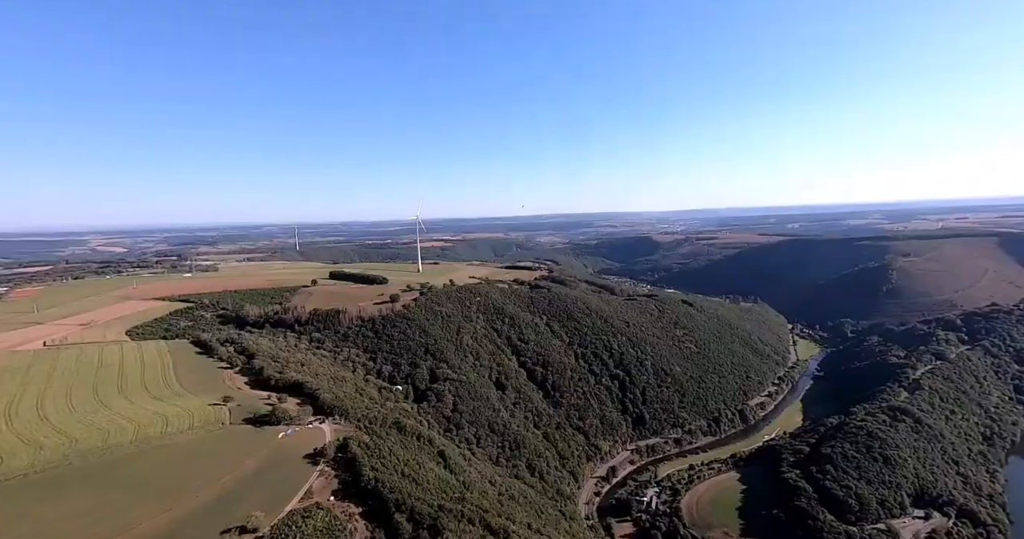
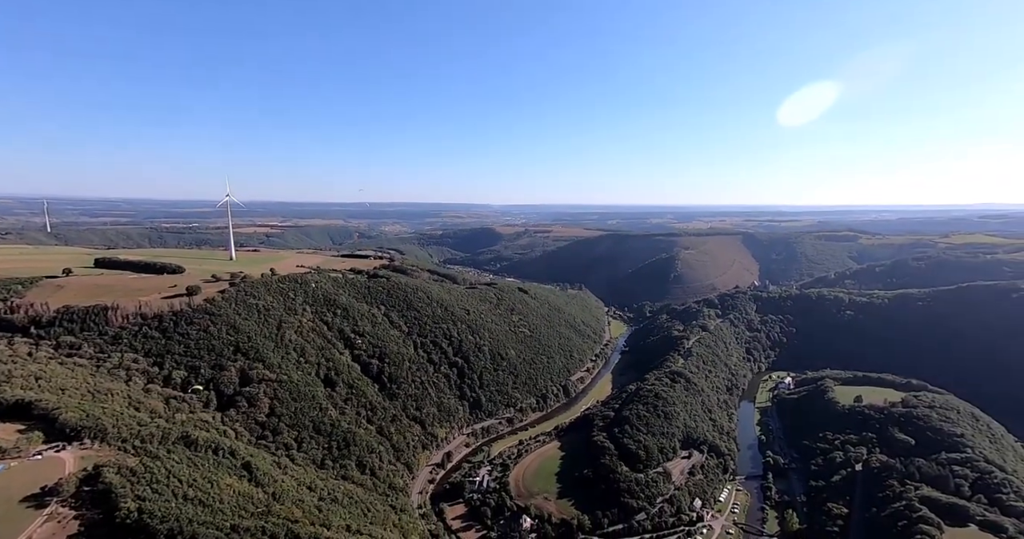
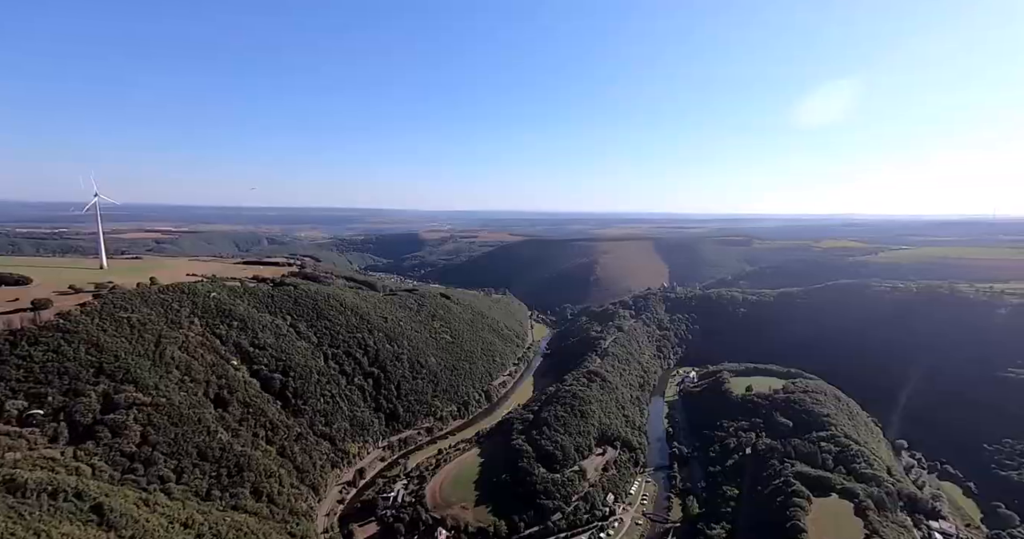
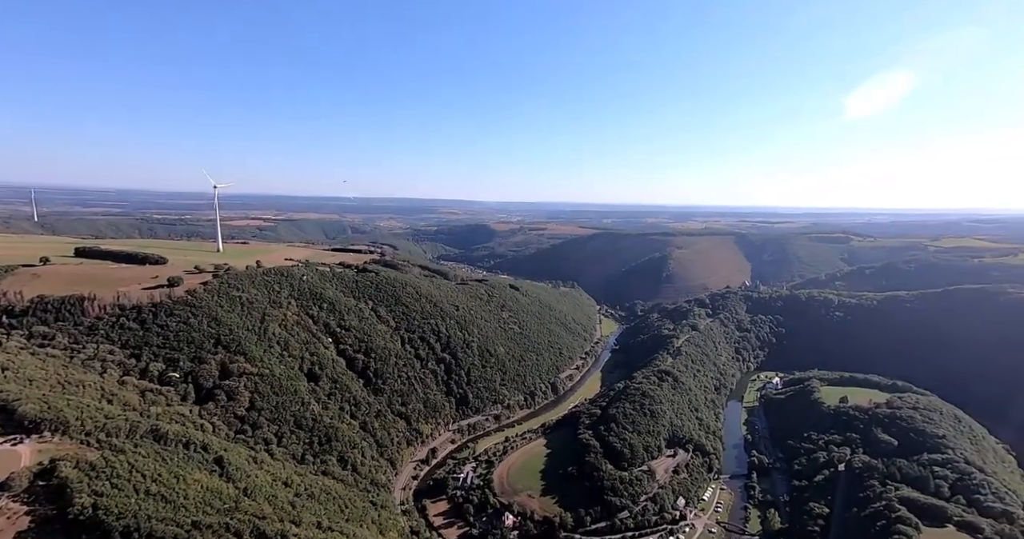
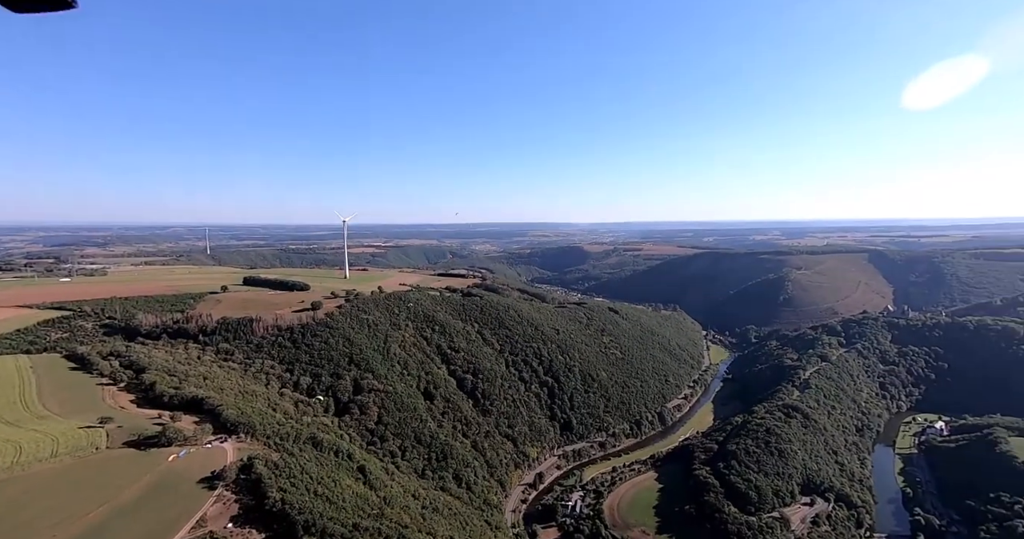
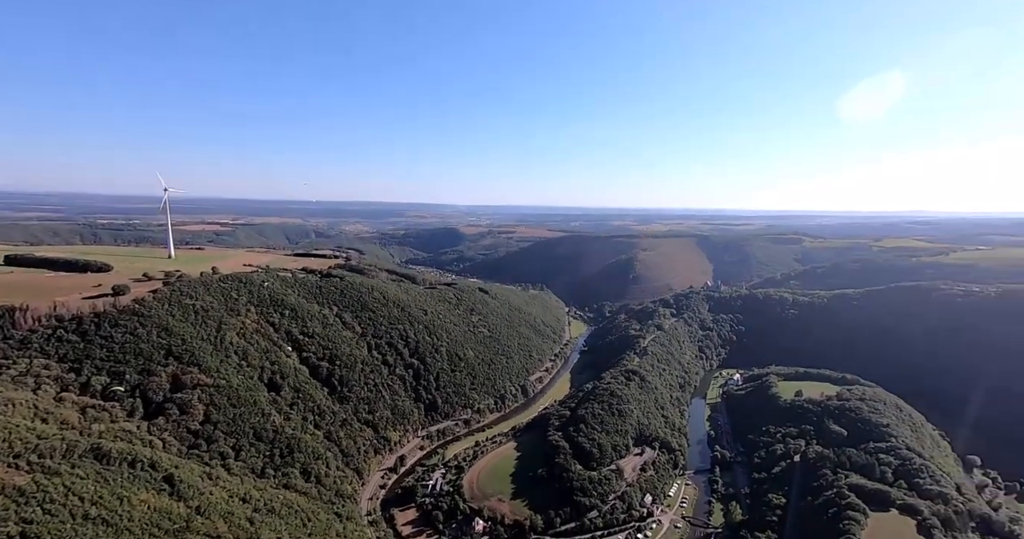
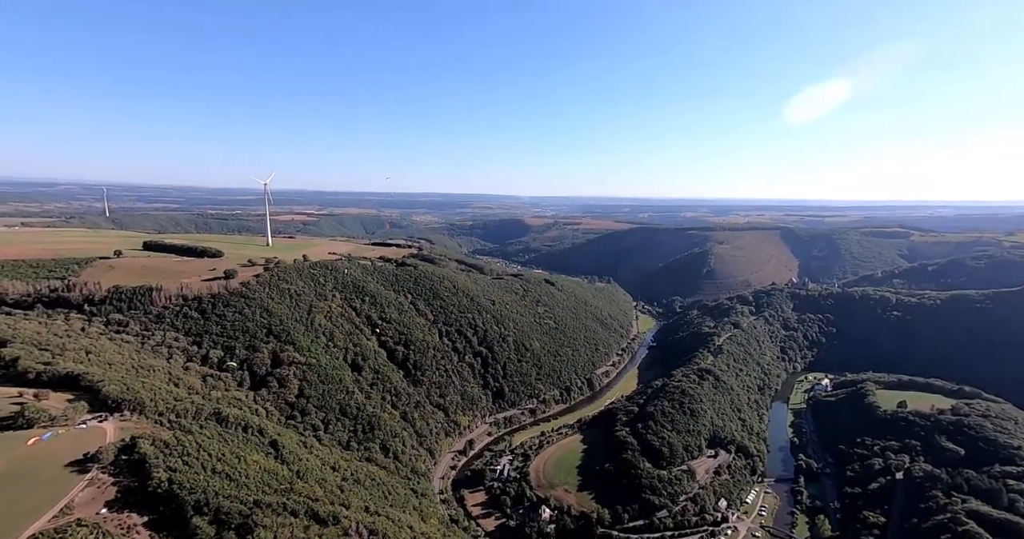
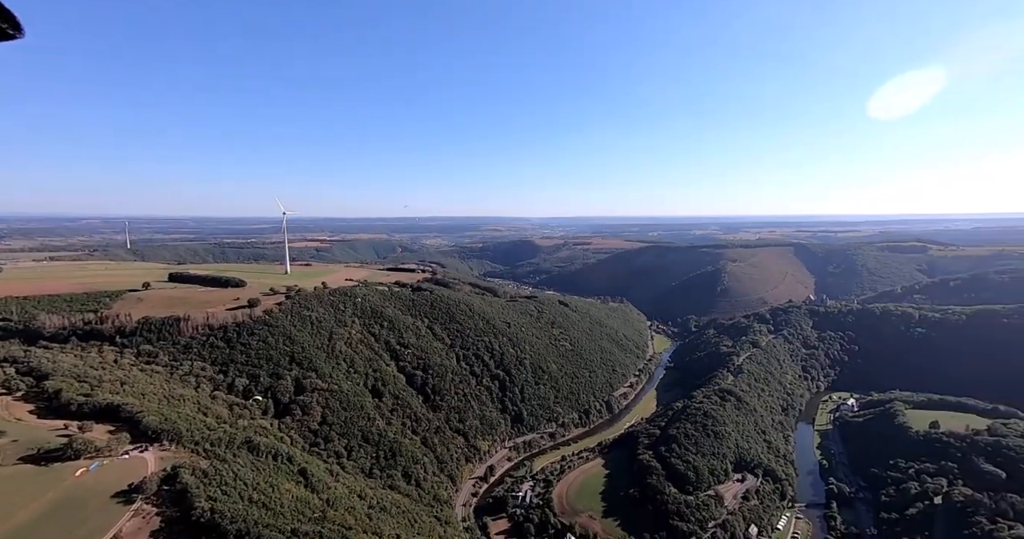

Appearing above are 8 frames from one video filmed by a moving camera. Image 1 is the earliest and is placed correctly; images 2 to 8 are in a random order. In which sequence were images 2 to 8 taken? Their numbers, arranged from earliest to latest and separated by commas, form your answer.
5, 8, 2, 7, 4, 6, 3
